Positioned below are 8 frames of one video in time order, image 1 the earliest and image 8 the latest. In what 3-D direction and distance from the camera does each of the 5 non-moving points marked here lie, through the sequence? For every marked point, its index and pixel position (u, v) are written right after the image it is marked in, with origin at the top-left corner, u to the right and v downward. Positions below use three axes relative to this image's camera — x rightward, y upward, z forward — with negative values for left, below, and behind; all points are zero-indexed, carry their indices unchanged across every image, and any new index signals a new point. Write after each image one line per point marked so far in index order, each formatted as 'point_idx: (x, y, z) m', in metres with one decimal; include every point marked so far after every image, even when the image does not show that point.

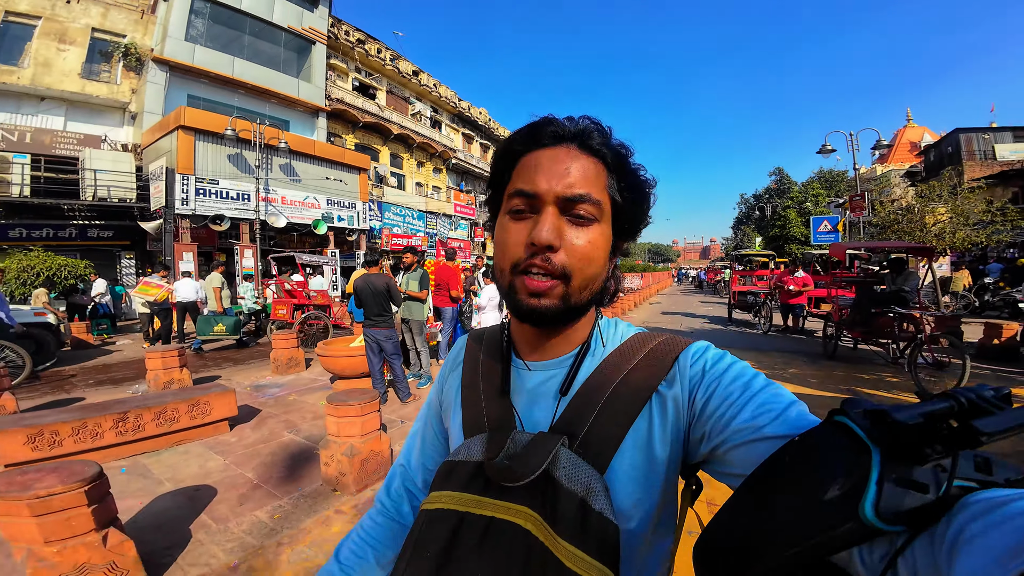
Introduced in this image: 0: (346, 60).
0: (-7.2, +10.1, +18.8) m
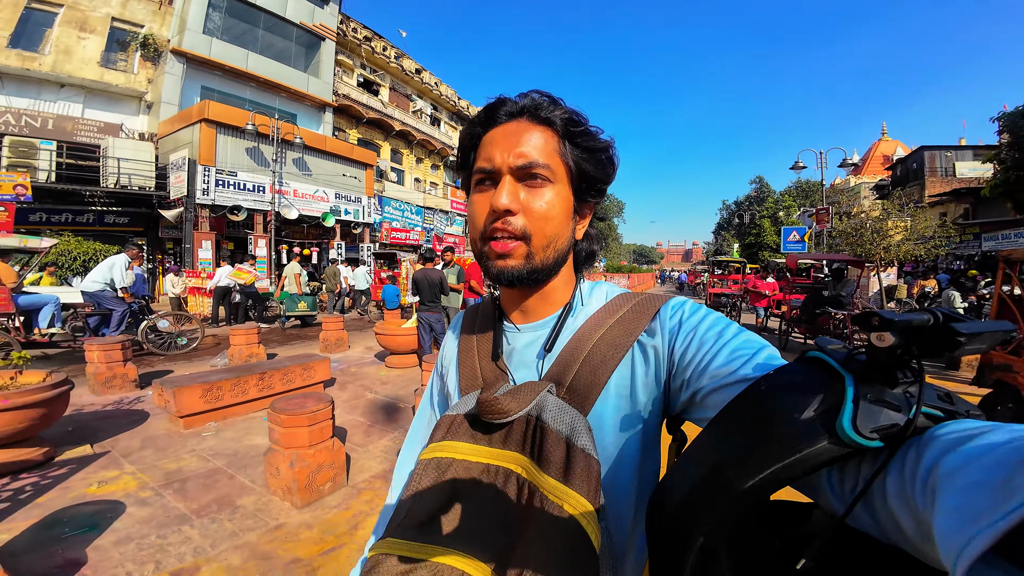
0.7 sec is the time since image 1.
0: (-7.2, +10.5, +19.3) m
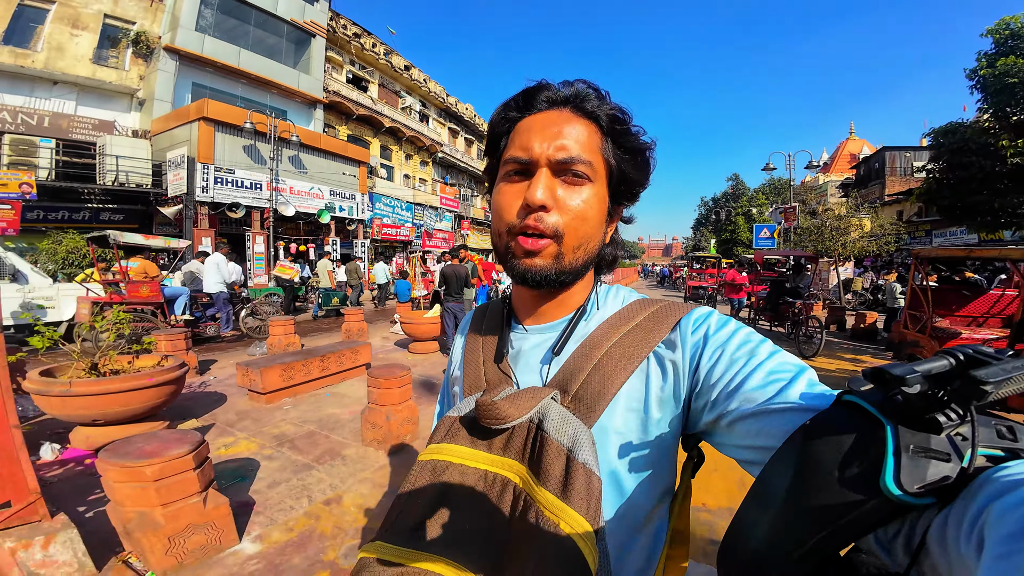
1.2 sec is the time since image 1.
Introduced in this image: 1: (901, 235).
0: (-7.8, +10.7, +19.5) m
1: (+12.5, +1.7, +13.7) m
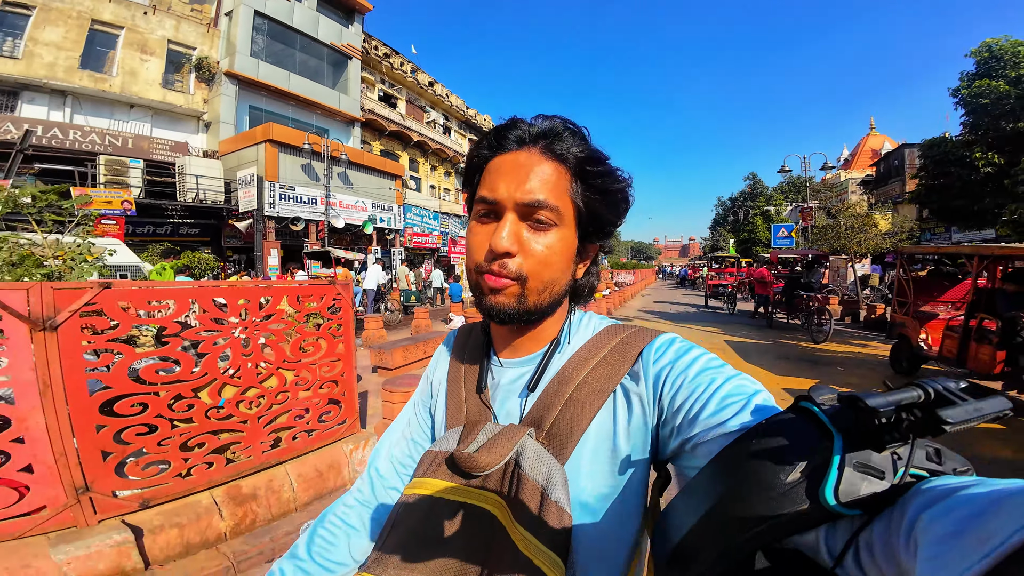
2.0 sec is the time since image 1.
0: (-6.7, +10.5, +20.9) m
1: (+13.5, +1.8, +14.3) m
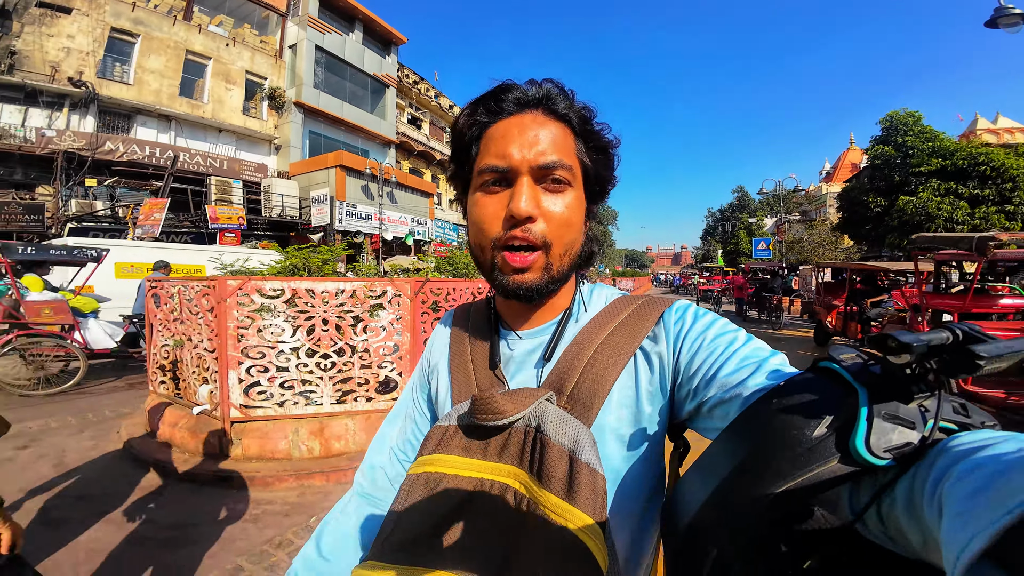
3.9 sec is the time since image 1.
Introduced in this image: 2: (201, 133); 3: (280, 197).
0: (-5.9, +10.4, +23.4) m
1: (+14.4, +1.5, +17.3) m
2: (-11.3, +5.3, +15.4) m
3: (-8.0, +3.1, +14.5) m
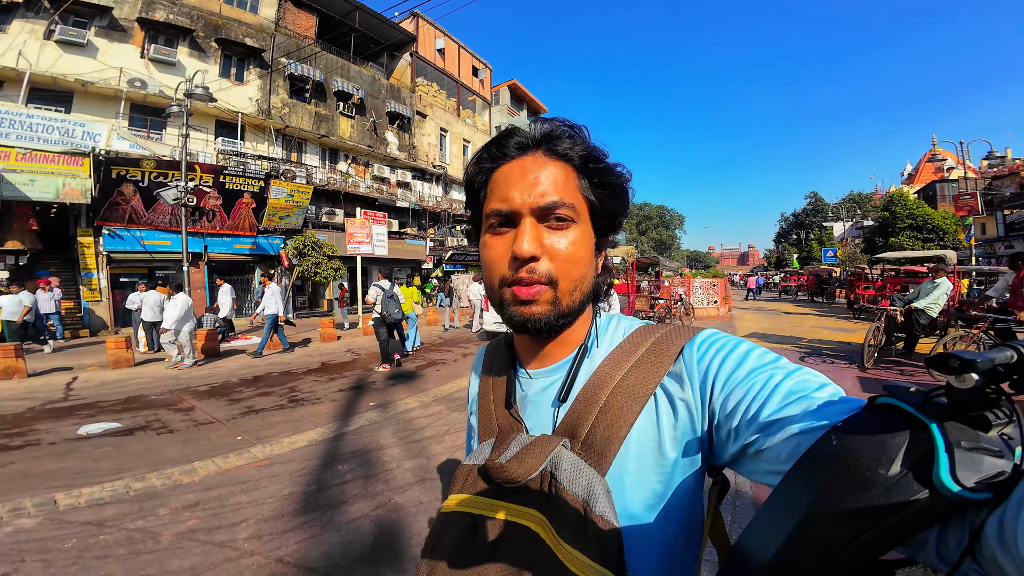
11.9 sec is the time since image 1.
0: (-1.0, +10.5, +26.4) m
1: (+18.4, +1.4, +18.2) m
2: (-7.3, +5.6, +18.9) m
3: (-4.2, +3.3, +17.6) m
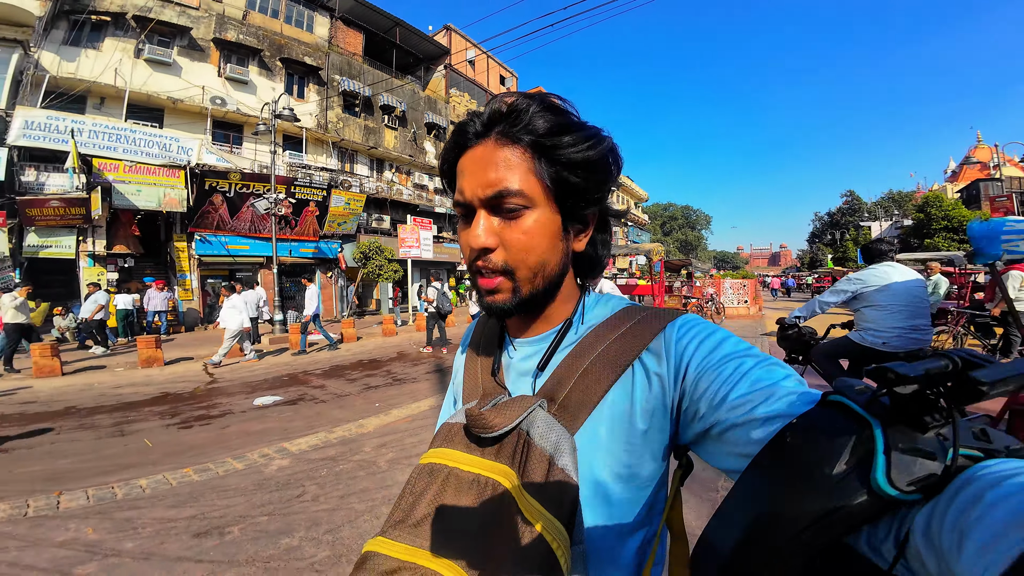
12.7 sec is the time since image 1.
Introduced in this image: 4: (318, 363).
0: (+1.0, +10.4, +27.5) m
1: (+20.0, +1.3, +18.4) m
2: (-5.6, +5.5, +20.2) m
3: (-2.5, +3.3, +18.8) m
4: (-4.0, -1.5, +8.7) m
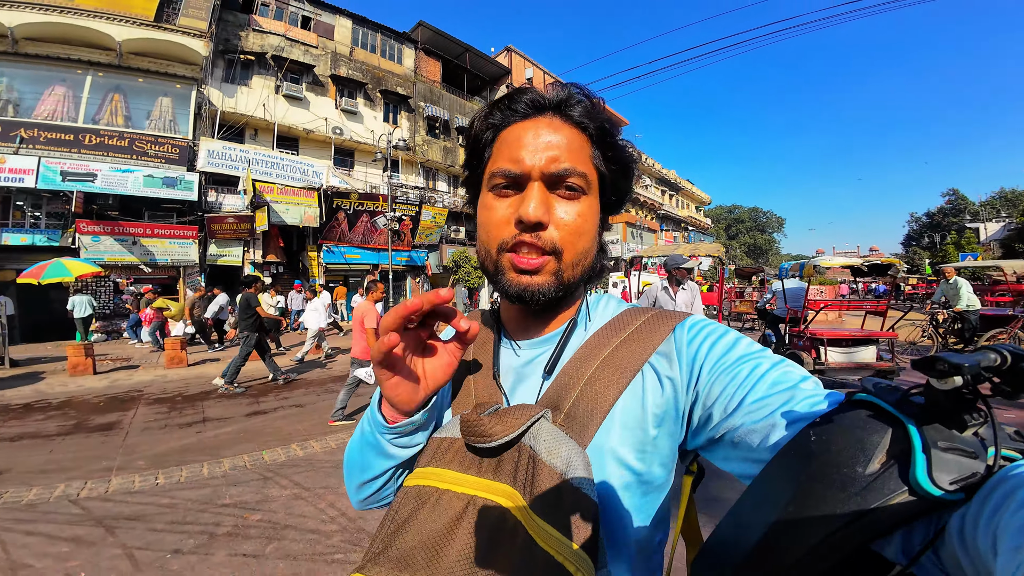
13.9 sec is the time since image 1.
0: (+5.0, +9.8, +29.5) m
1: (+23.1, +0.1, +19.2) m
2: (-2.2, +5.3, +22.6) m
3: (+0.7, +2.9, +21.0) m
4: (-1.5, -1.7, +11.0) m
